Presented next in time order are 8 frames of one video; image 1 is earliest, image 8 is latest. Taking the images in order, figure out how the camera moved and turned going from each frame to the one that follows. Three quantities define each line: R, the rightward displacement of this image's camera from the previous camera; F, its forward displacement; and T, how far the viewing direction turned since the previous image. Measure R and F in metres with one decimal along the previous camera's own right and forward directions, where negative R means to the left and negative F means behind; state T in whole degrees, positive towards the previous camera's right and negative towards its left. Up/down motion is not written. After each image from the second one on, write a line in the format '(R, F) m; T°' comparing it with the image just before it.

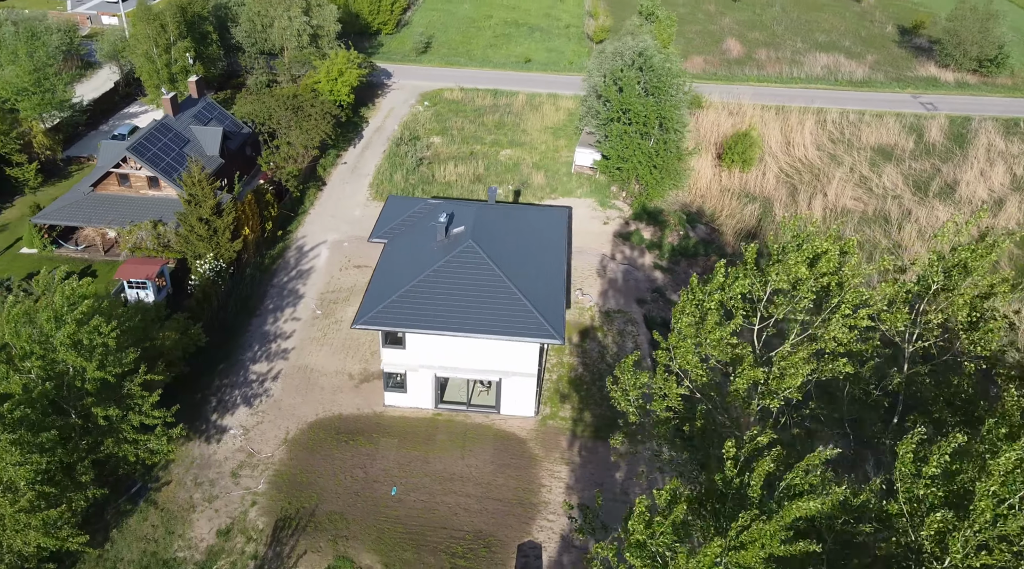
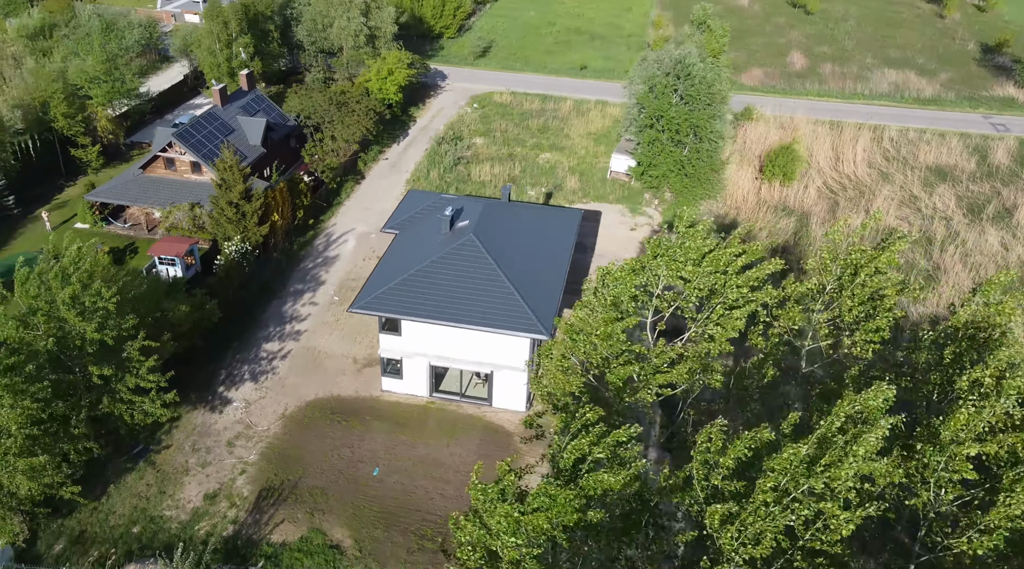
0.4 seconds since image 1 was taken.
(+2.7, -0.2) m; -6°
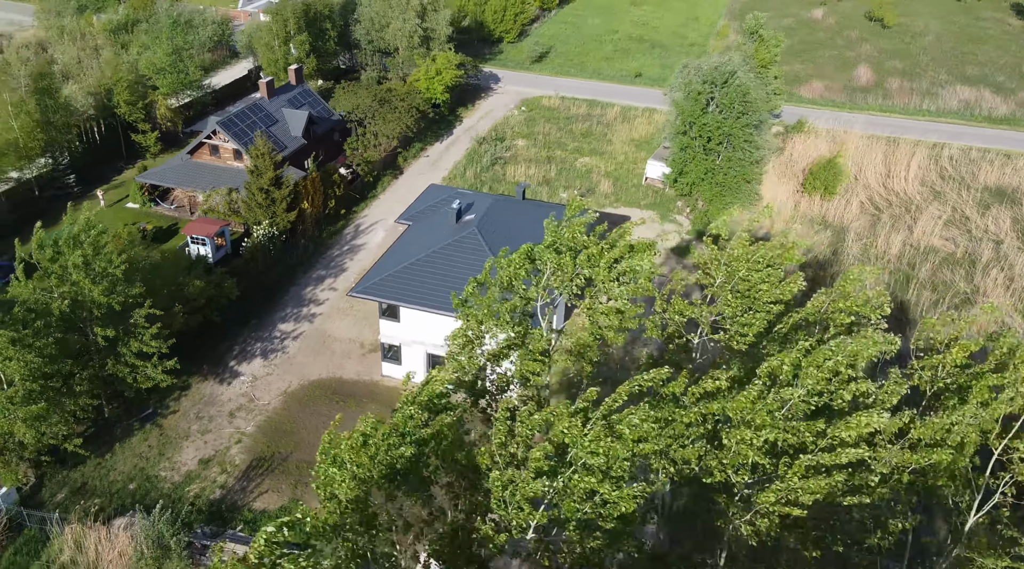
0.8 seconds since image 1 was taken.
(+2.7, -0.2) m; -6°
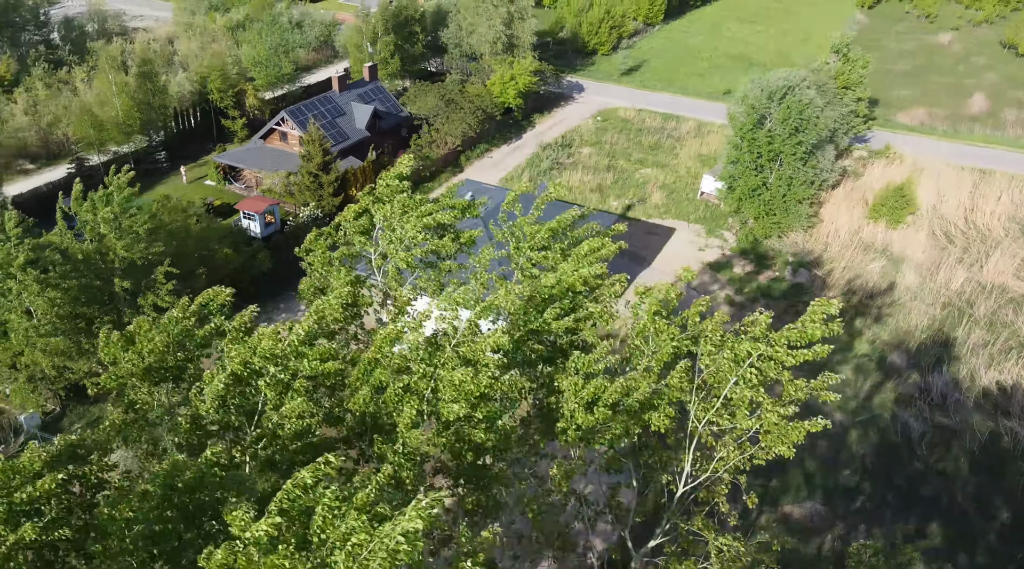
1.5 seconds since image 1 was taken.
(+4.4, -0.1) m; -9°
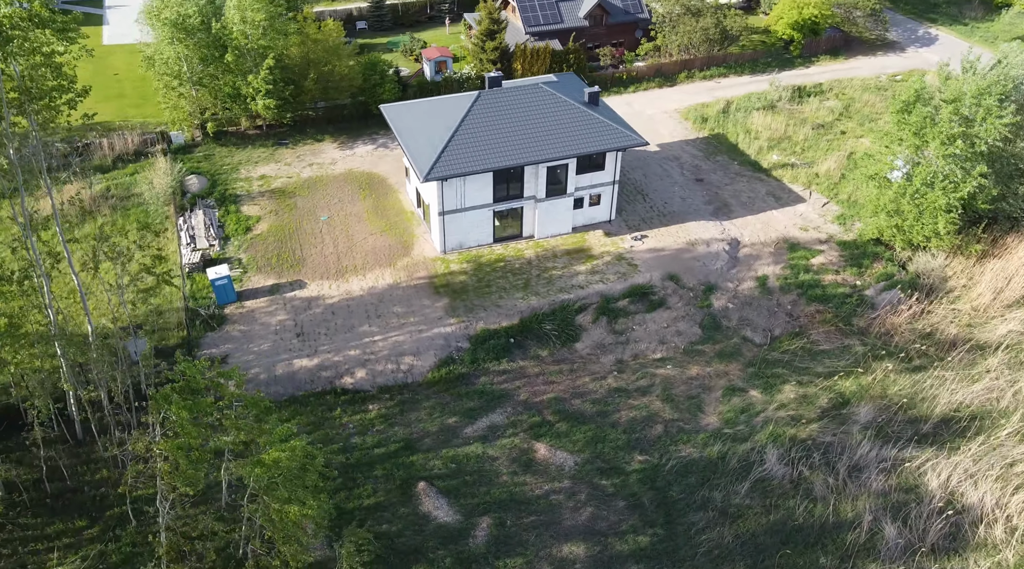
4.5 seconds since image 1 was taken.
(+17.6, +4.3) m; -34°
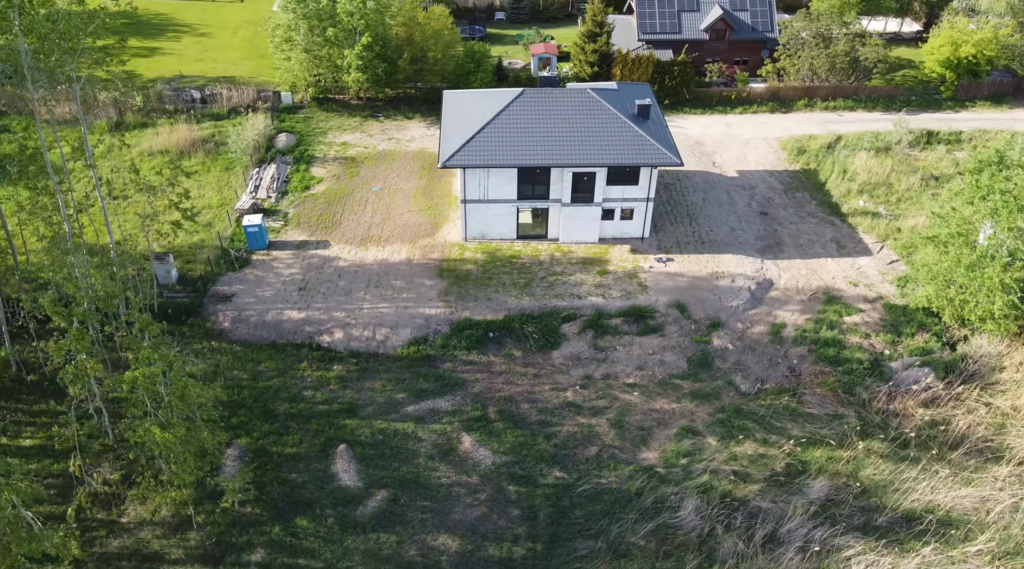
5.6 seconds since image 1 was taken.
(+6.6, +0.6) m; -14°
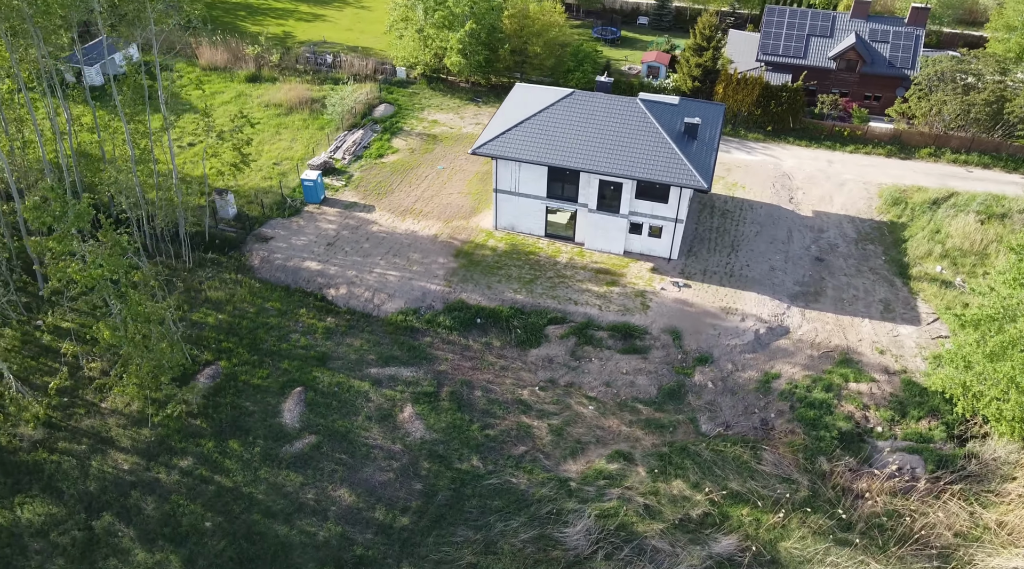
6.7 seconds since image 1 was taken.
(+6.6, +0.4) m; -14°
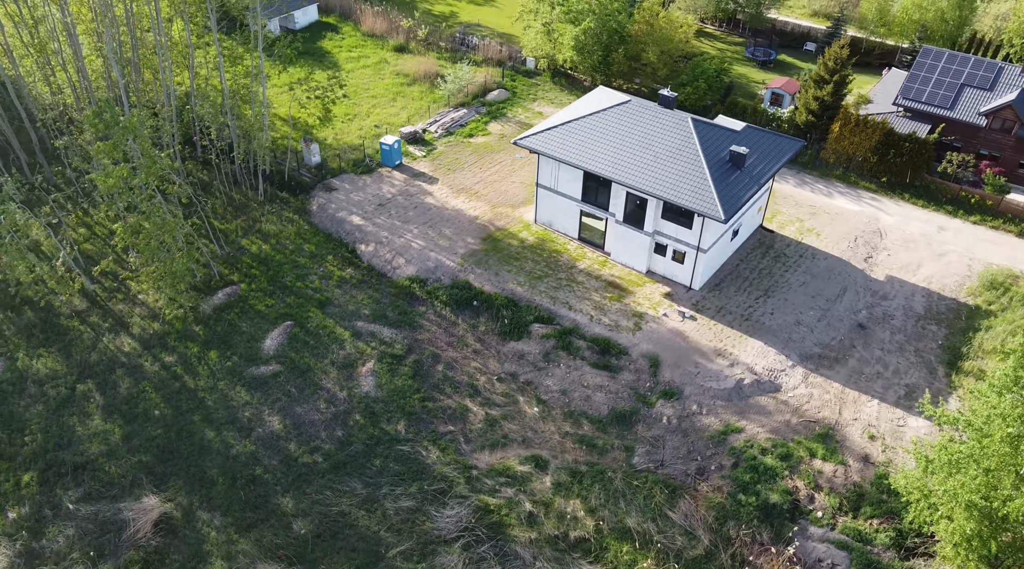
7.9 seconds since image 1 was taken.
(+7.3, +0.6) m; -16°
